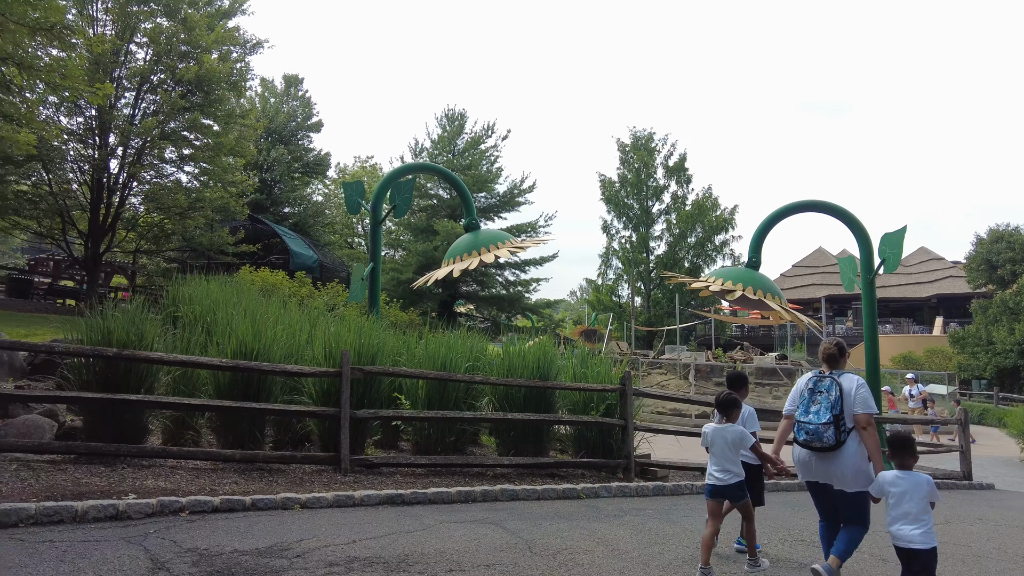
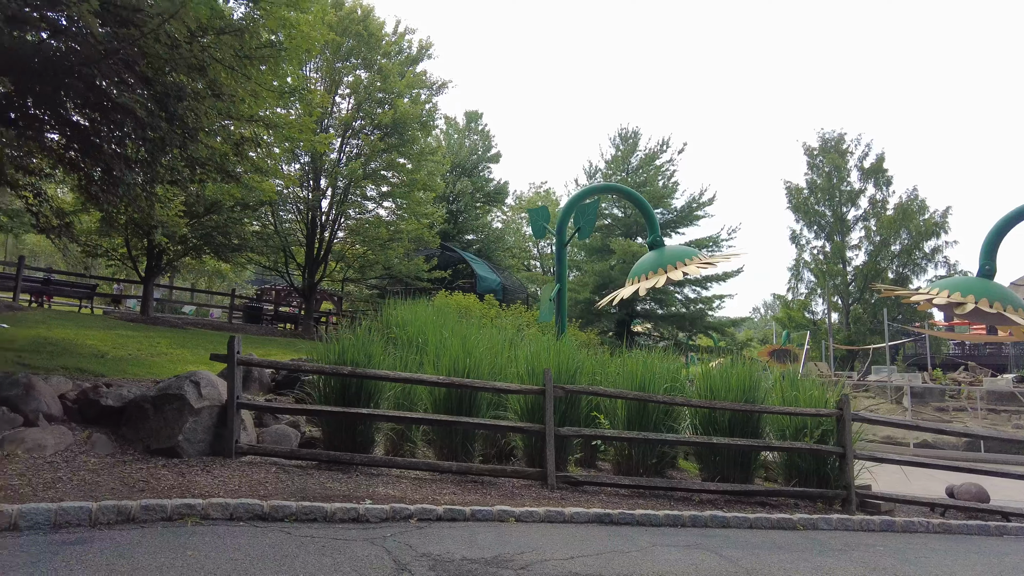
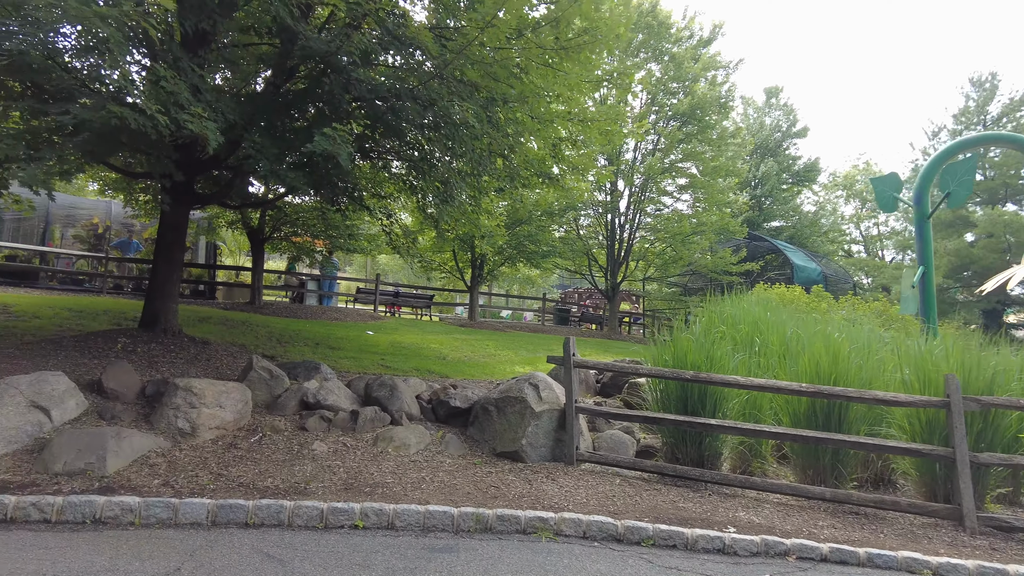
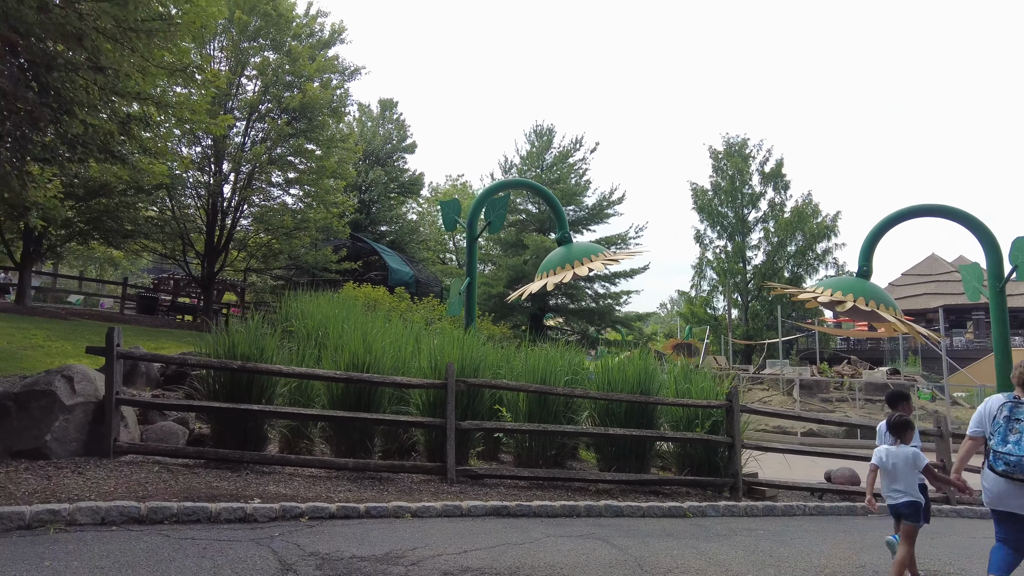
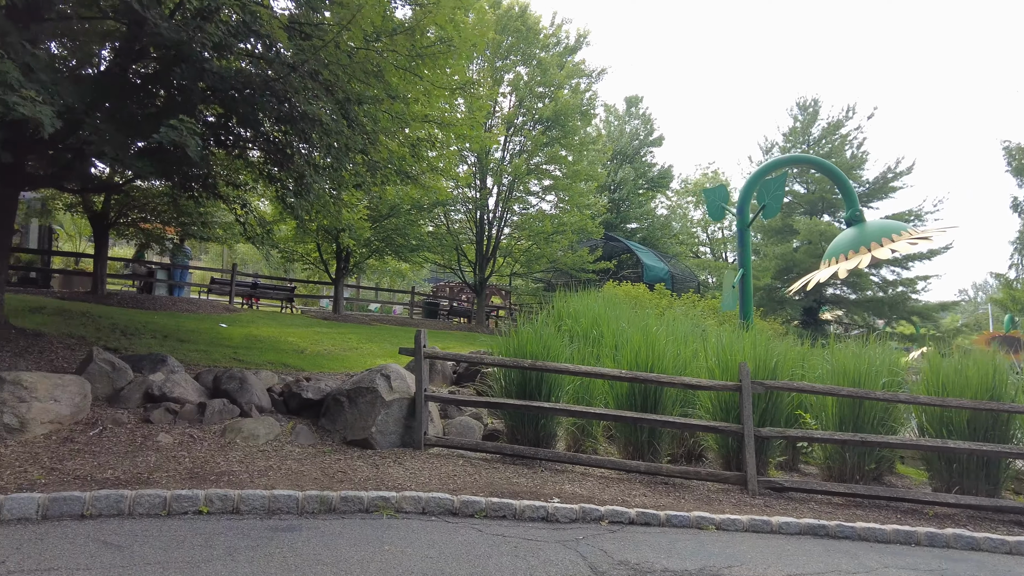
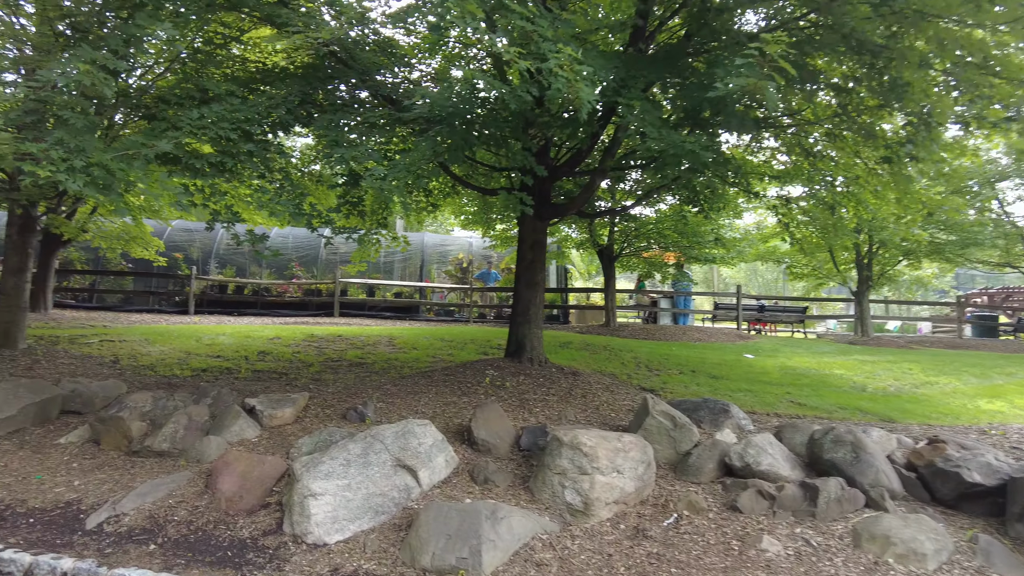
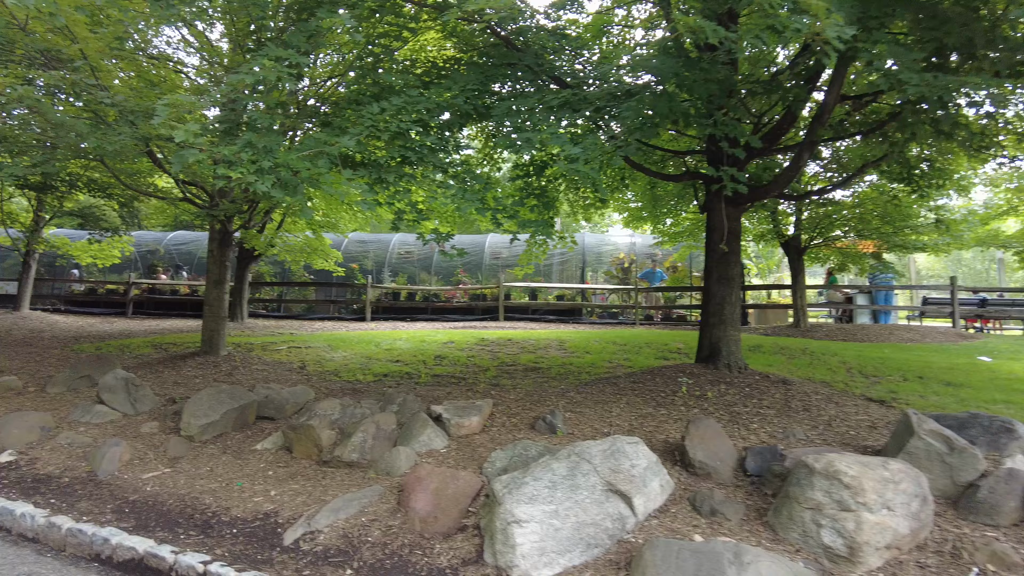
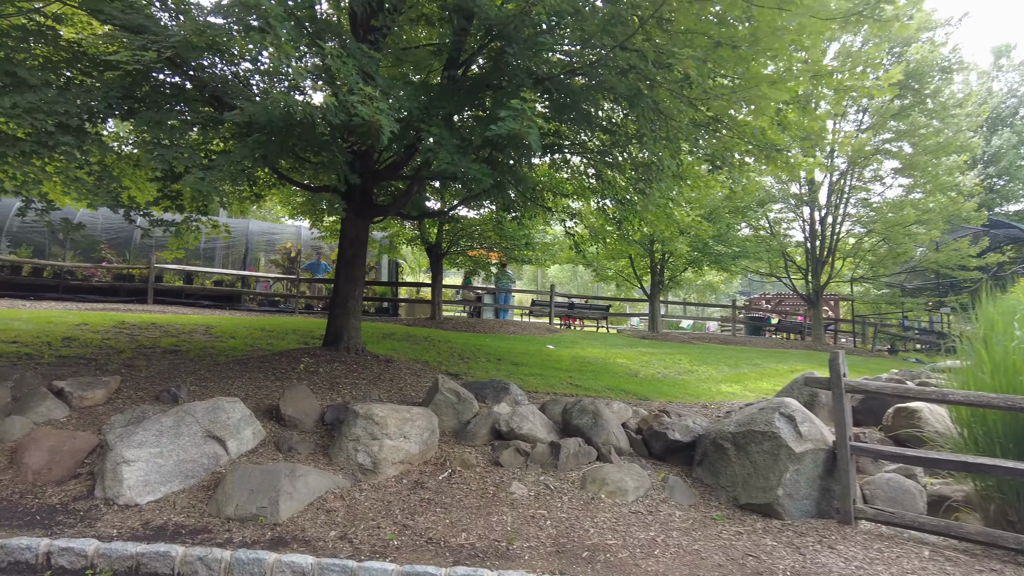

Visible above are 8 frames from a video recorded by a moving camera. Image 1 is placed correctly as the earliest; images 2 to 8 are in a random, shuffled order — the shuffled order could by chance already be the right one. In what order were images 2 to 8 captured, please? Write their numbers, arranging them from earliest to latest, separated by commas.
4, 2, 5, 3, 8, 6, 7
